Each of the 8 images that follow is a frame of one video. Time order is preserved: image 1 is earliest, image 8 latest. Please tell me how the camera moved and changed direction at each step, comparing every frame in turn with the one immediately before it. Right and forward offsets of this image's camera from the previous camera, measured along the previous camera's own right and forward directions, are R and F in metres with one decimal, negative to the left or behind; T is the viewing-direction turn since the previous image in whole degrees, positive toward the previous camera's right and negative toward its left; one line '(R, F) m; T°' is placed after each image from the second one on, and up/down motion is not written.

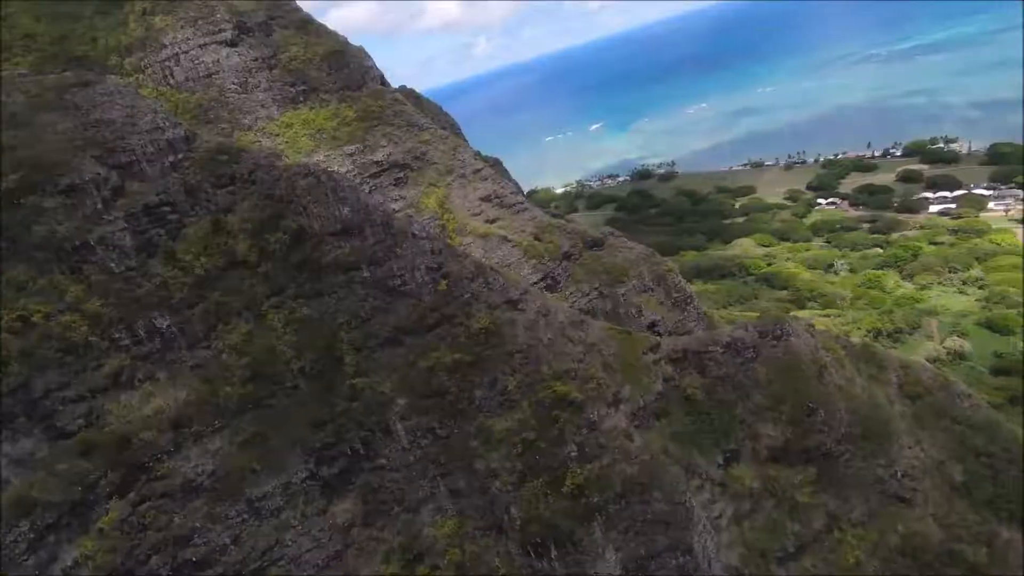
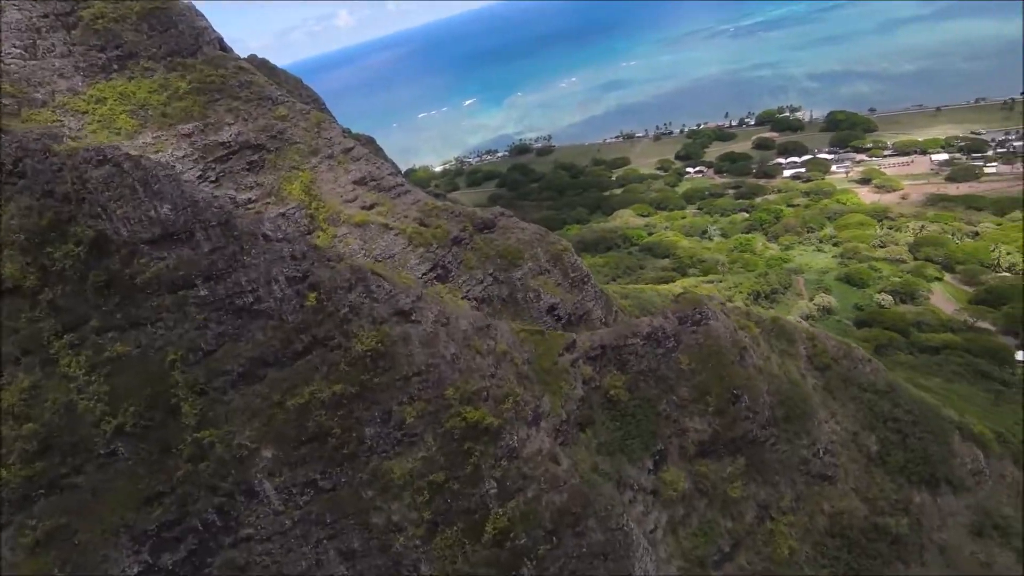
(-0.1, +4.8) m; +11°
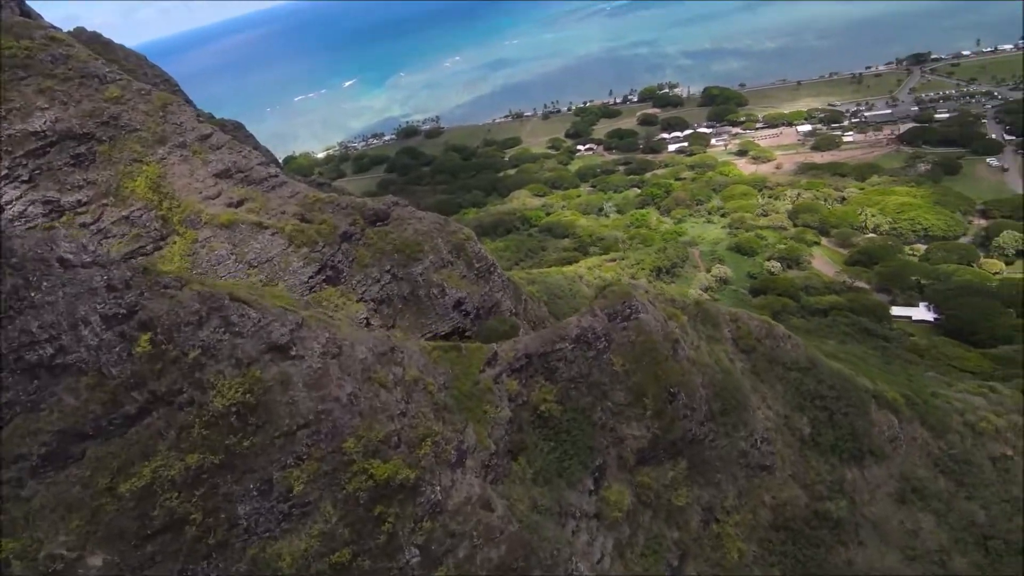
(-0.2, +4.1) m; +10°
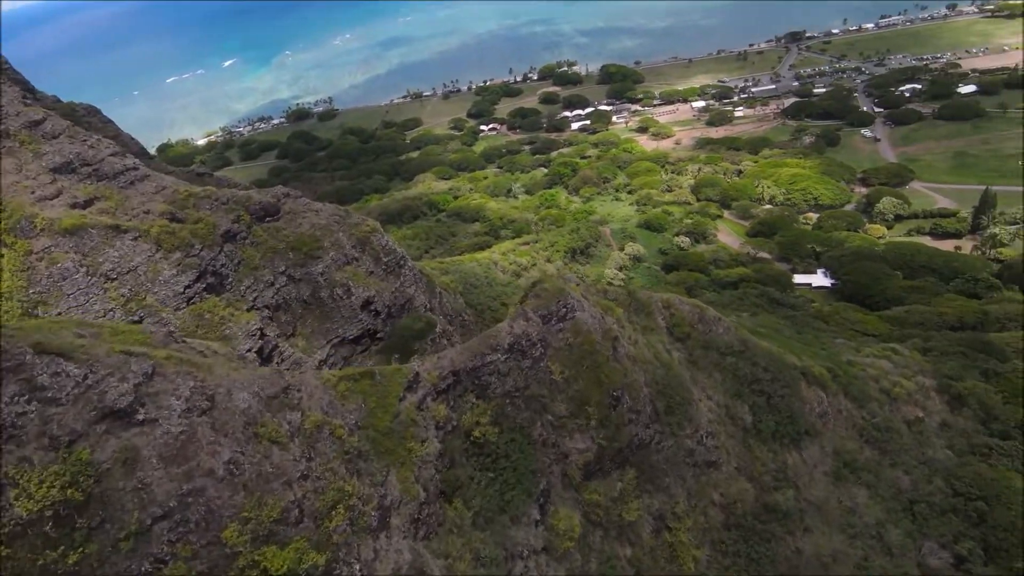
(-0.3, +3.4) m; +9°
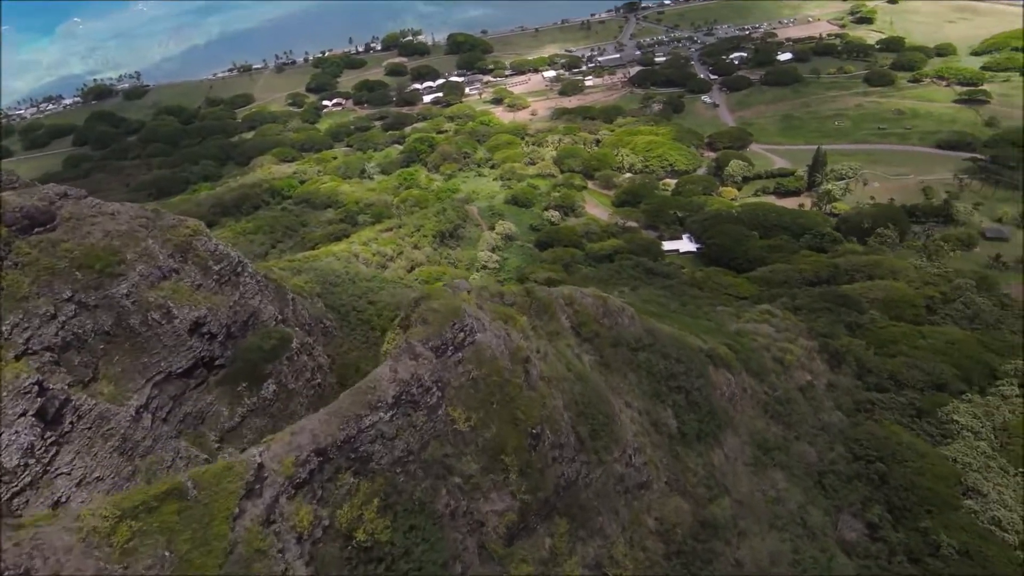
(-0.3, +5.6) m; +13°
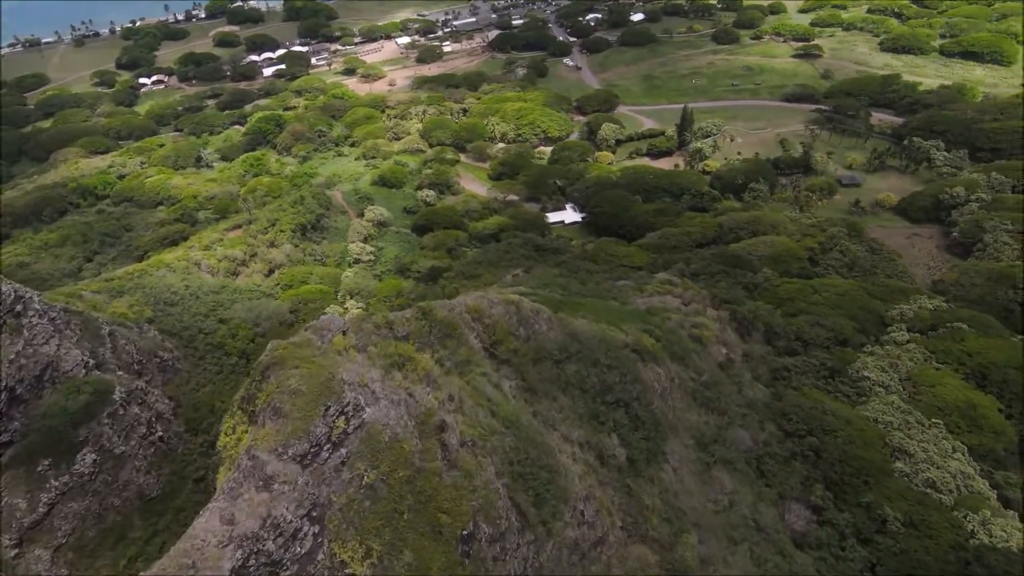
(-0.3, +5.8) m; +12°
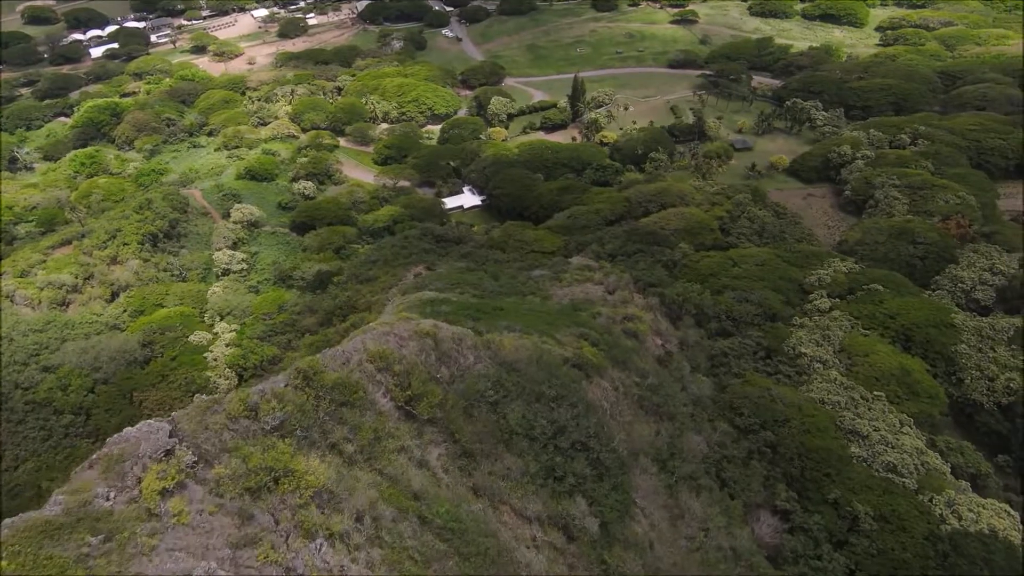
(-0.4, +5.3) m; +10°
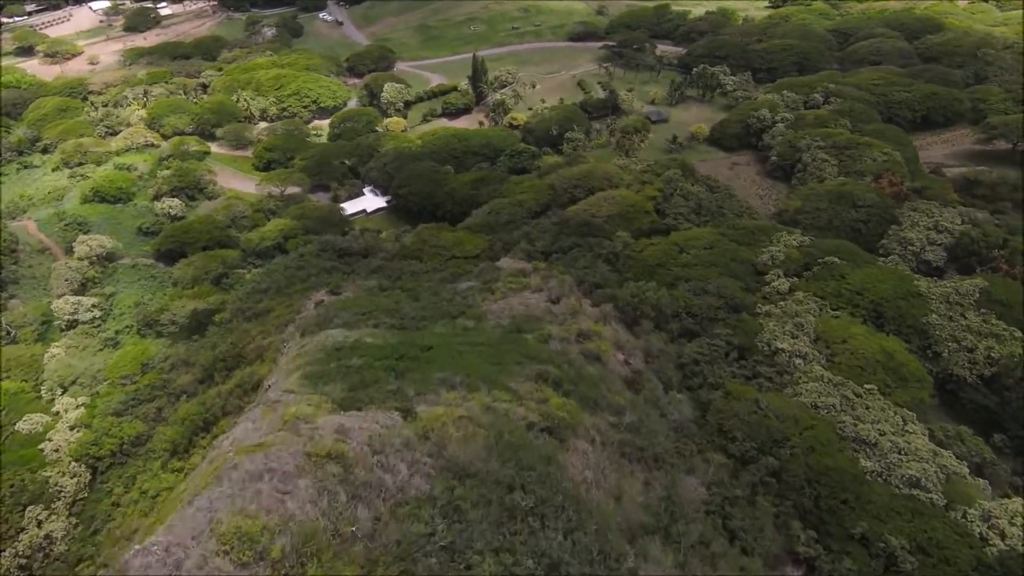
(-0.4, +6.3) m; +8°
